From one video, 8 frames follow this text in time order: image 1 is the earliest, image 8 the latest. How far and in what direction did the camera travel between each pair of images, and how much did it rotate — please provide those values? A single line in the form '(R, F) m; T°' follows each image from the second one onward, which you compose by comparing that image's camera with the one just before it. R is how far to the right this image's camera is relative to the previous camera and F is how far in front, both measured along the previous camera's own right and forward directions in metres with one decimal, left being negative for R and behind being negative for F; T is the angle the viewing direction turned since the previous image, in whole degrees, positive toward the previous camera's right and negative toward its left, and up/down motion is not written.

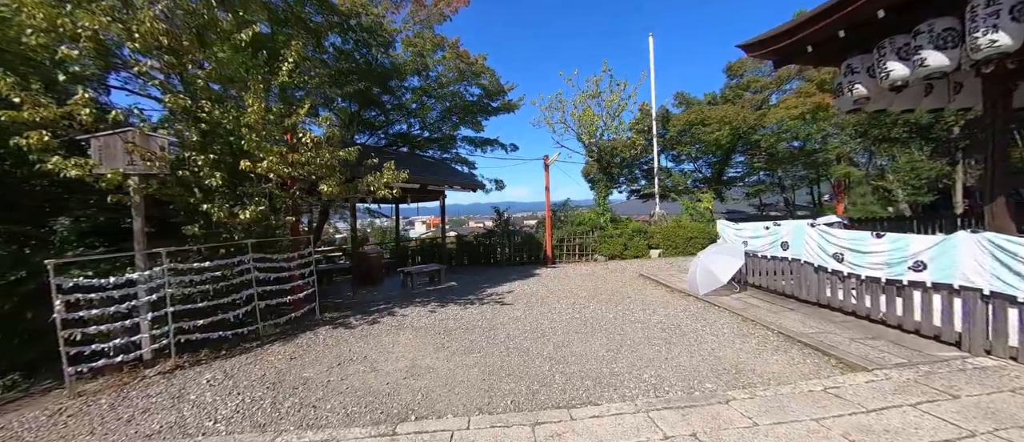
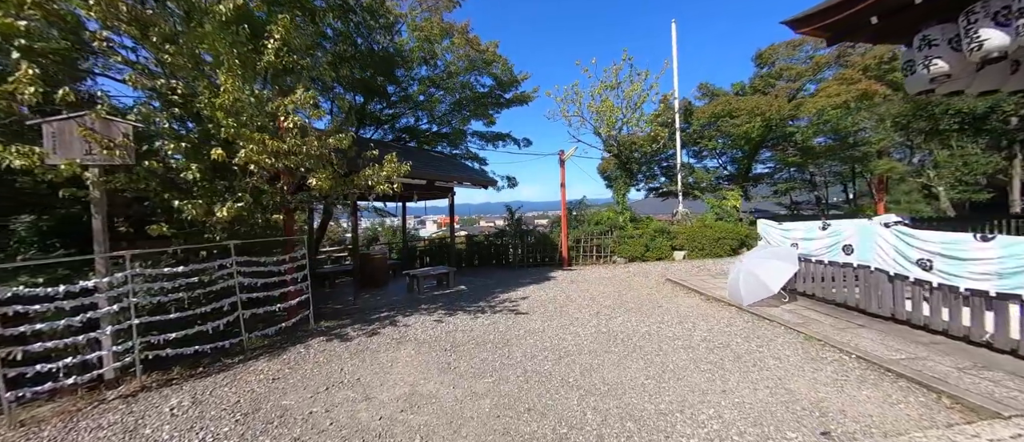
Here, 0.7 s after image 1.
(-0.1, +0.6) m; -2°
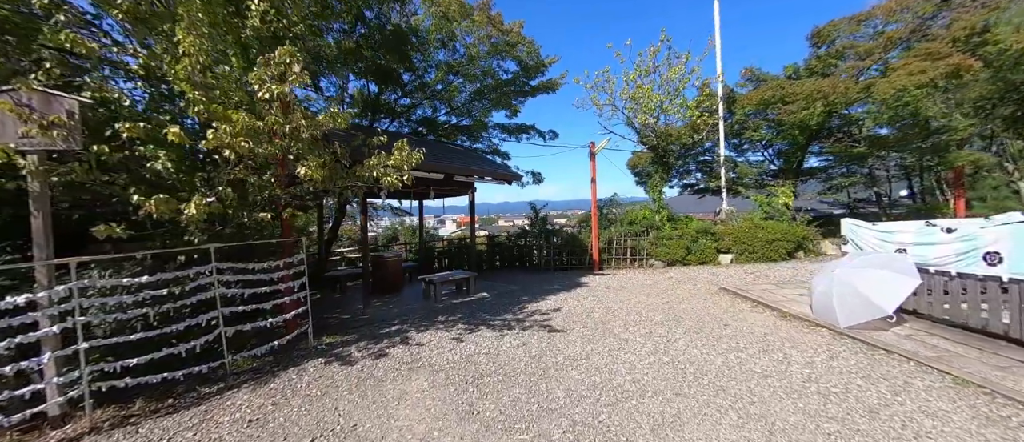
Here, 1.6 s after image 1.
(-0.2, +0.8) m; -3°
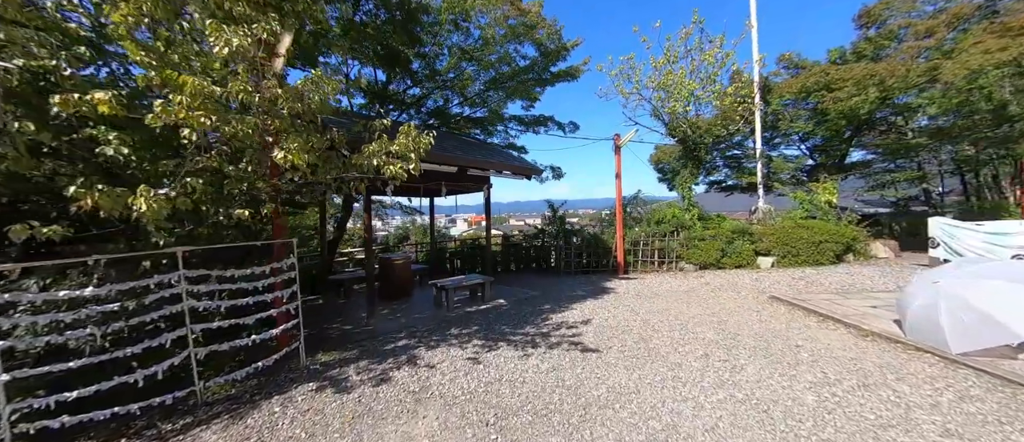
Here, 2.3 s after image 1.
(-0.1, +0.6) m; -2°
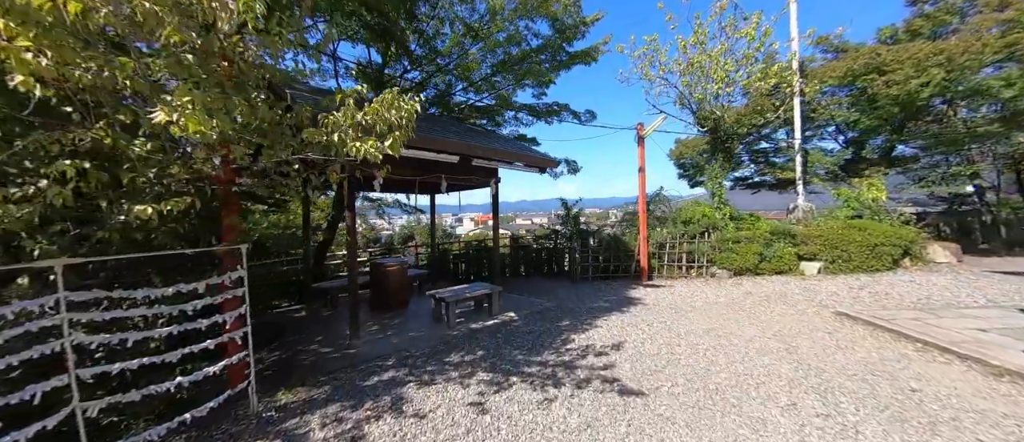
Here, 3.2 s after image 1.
(-0.1, +0.9) m; -1°
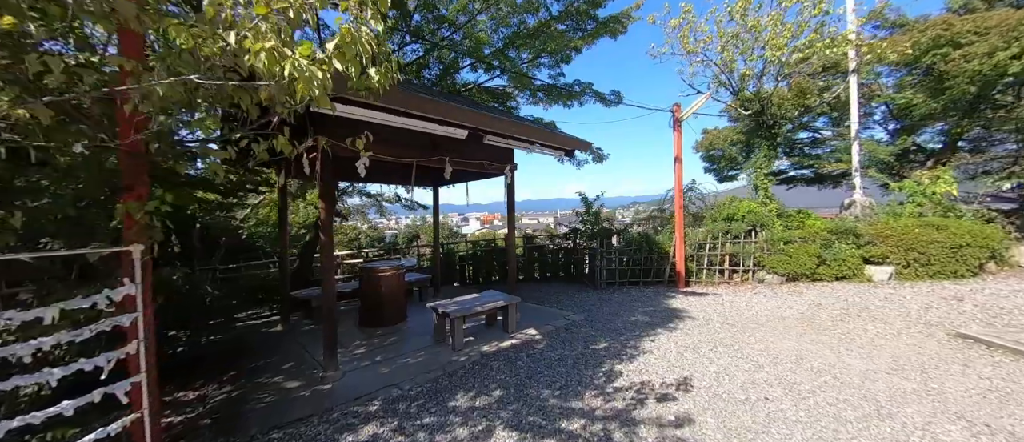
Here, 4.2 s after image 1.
(-0.2, +1.0) m; -1°
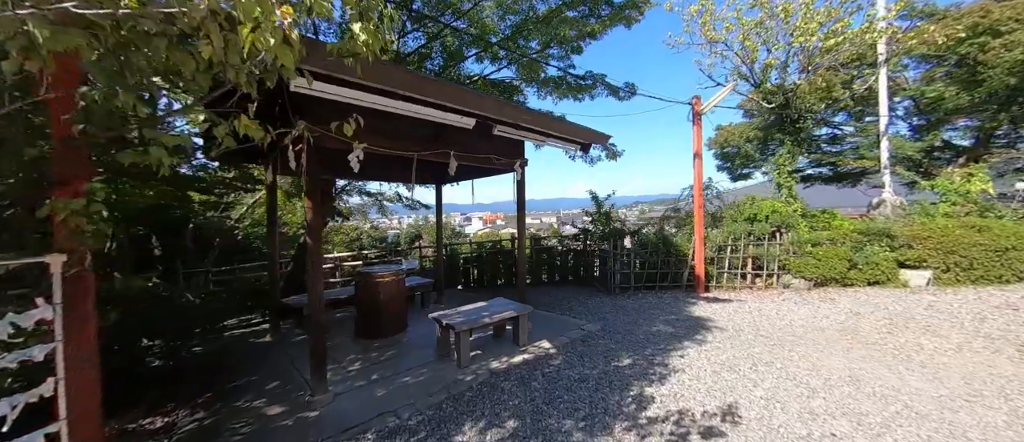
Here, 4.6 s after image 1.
(-0.1, +0.4) m; 0°
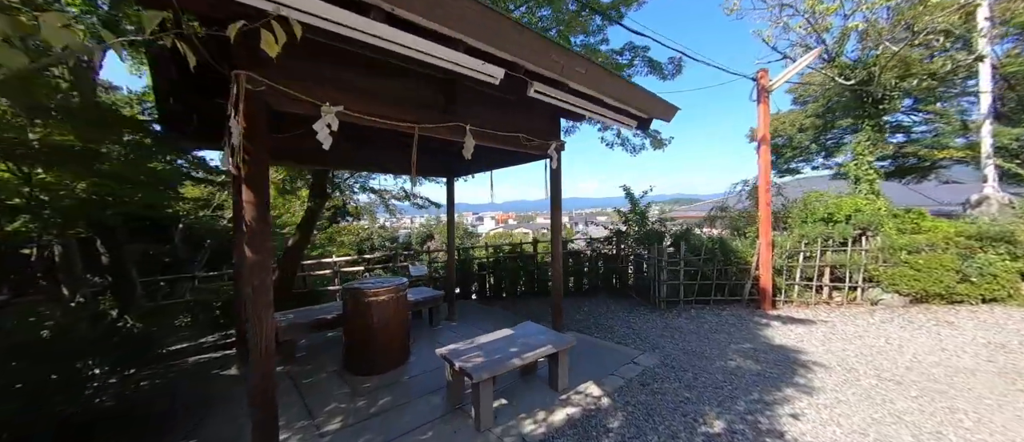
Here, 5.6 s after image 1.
(-0.2, +0.9) m; -2°
